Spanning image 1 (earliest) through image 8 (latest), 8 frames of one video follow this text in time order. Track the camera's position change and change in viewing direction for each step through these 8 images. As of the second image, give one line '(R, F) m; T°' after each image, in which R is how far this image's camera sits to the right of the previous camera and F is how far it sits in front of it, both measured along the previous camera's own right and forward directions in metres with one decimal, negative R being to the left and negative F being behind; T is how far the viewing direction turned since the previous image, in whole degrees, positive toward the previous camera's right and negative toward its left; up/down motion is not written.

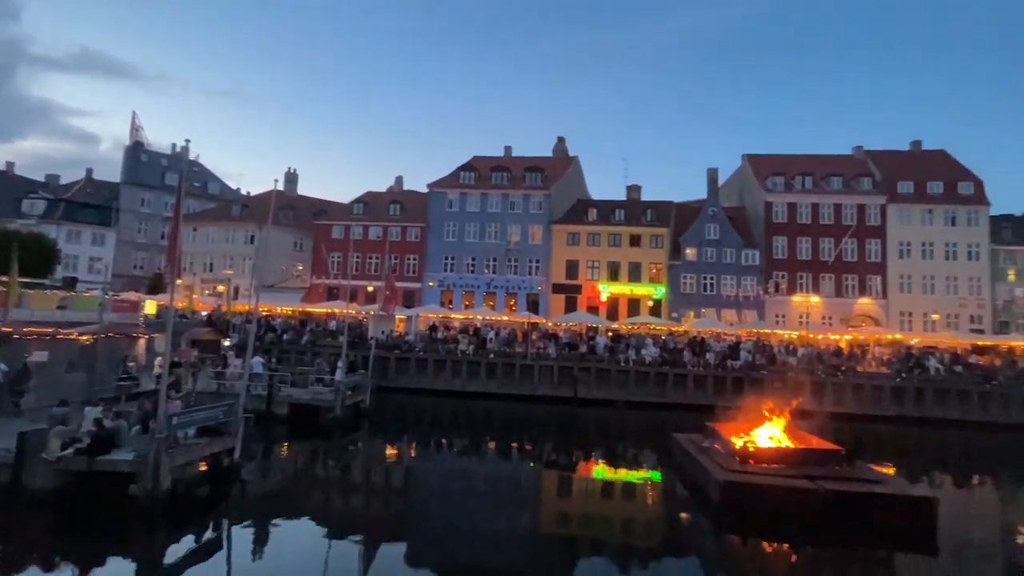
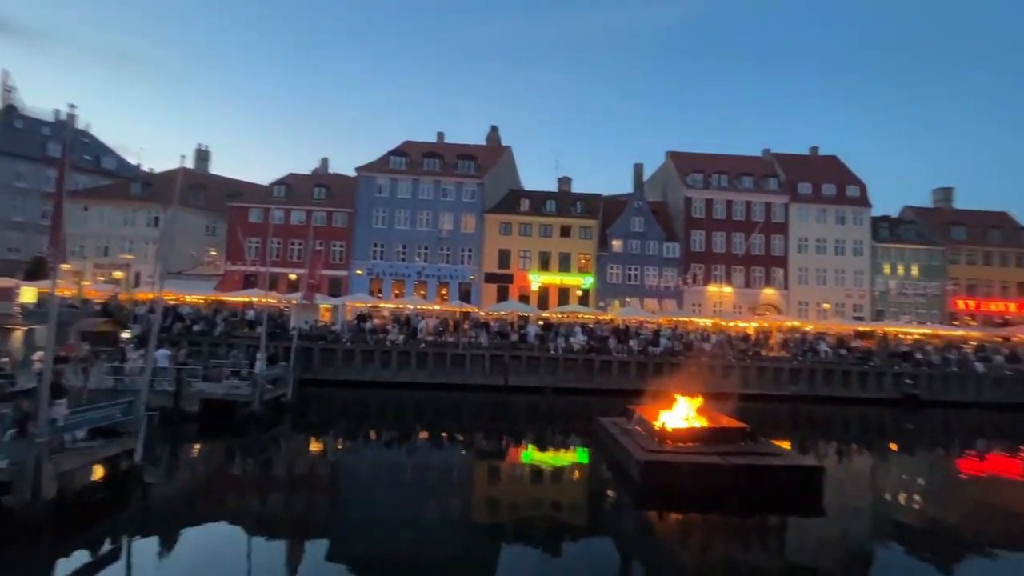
(+0.2, 0.0) m; +8°
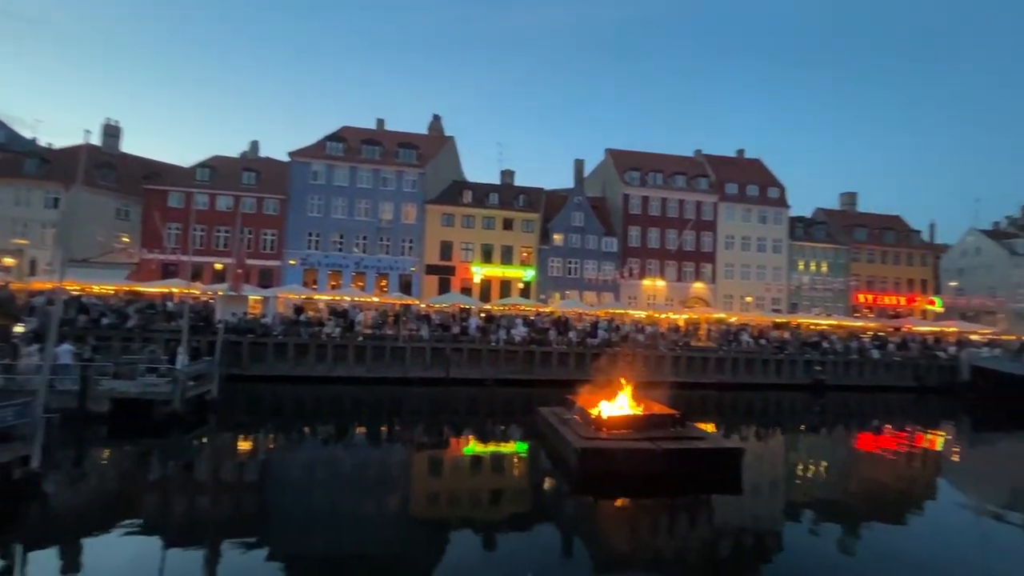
(+0.1, -0.1) m; +7°
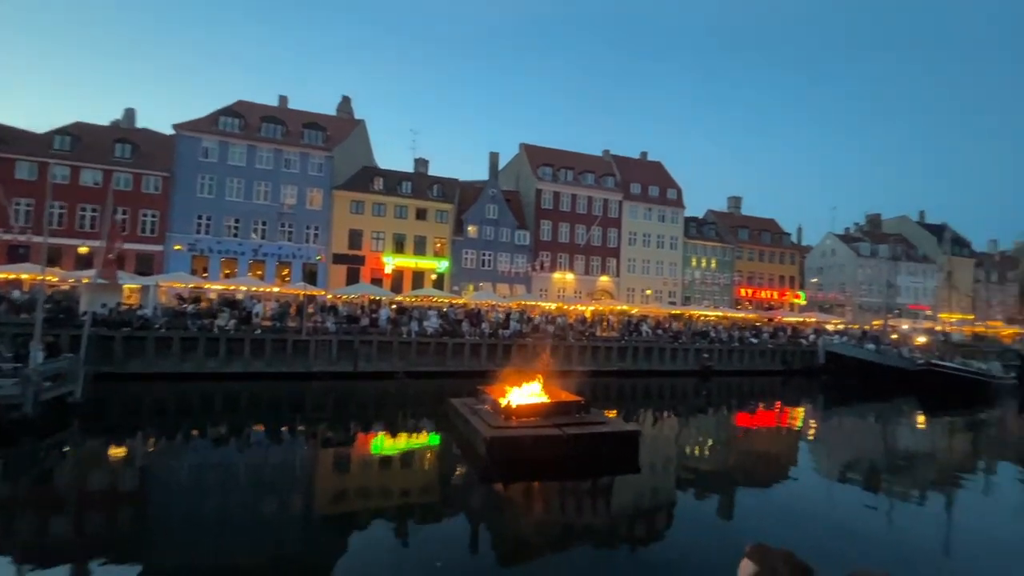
(+0.2, -0.3) m; +10°
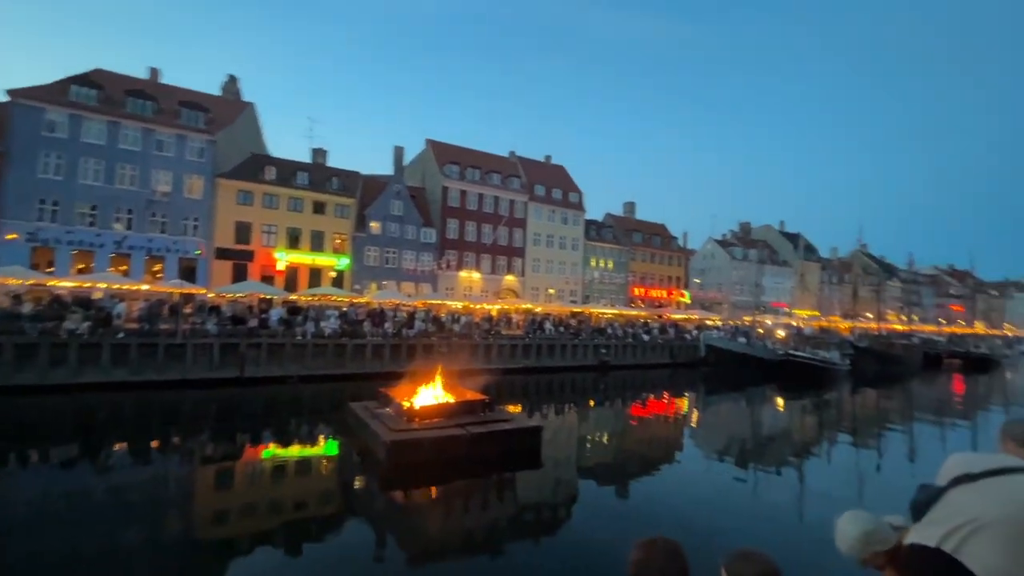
(+0.3, +0.3) m; +11°
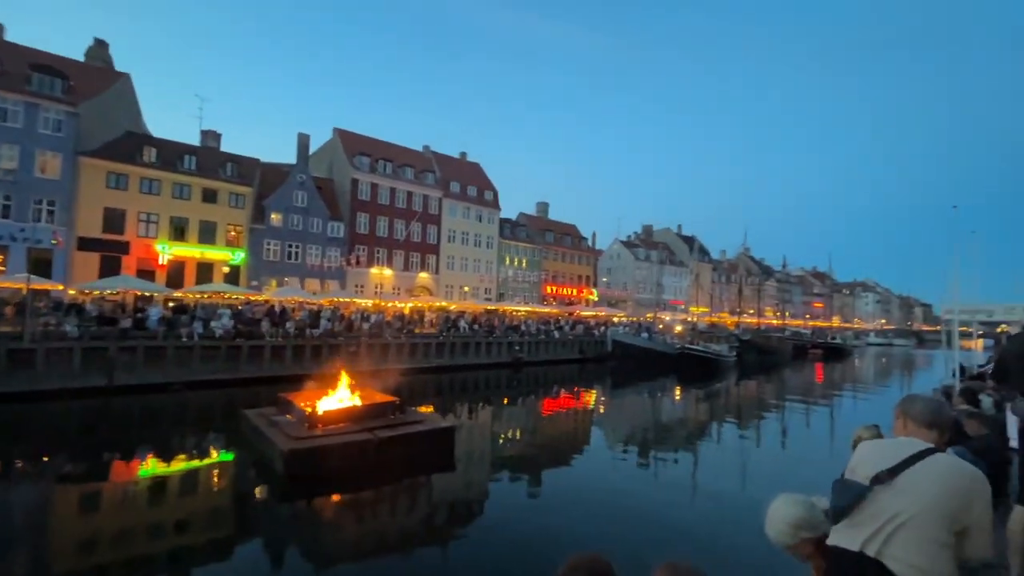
(+0.1, +0.9) m; +10°
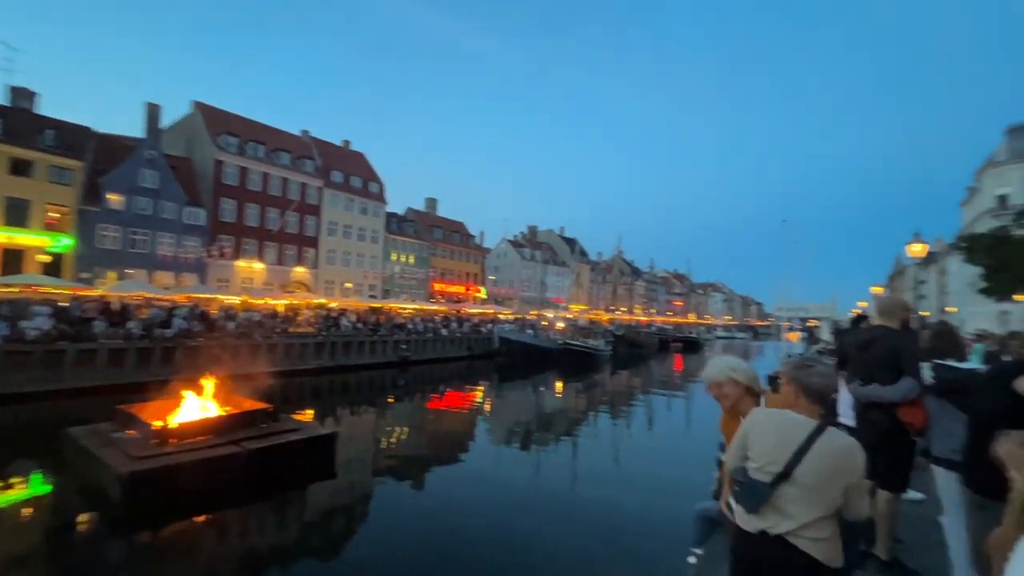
(-0.4, +0.5) m; +14°
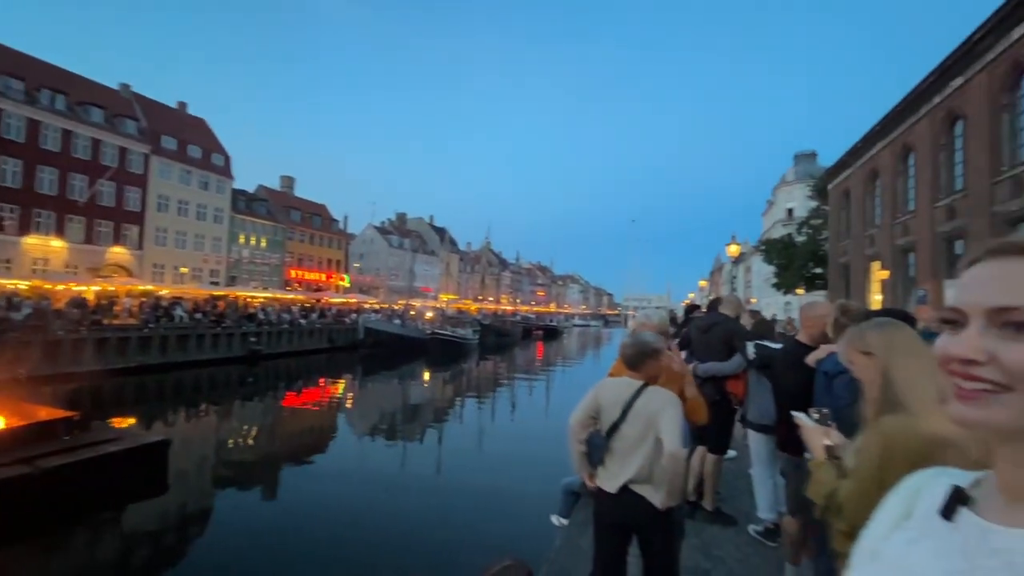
(-0.3, 0.0) m; +16°
